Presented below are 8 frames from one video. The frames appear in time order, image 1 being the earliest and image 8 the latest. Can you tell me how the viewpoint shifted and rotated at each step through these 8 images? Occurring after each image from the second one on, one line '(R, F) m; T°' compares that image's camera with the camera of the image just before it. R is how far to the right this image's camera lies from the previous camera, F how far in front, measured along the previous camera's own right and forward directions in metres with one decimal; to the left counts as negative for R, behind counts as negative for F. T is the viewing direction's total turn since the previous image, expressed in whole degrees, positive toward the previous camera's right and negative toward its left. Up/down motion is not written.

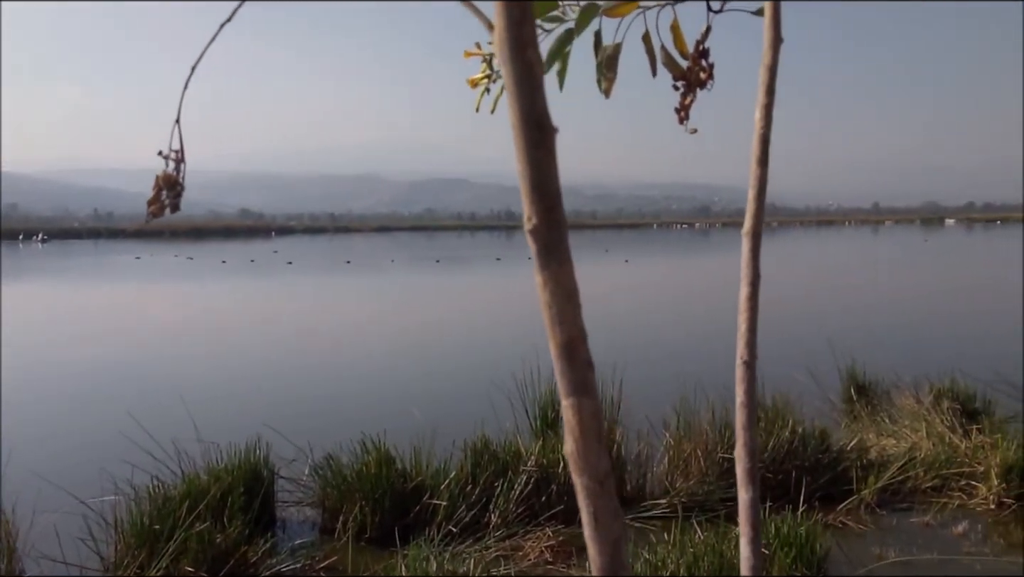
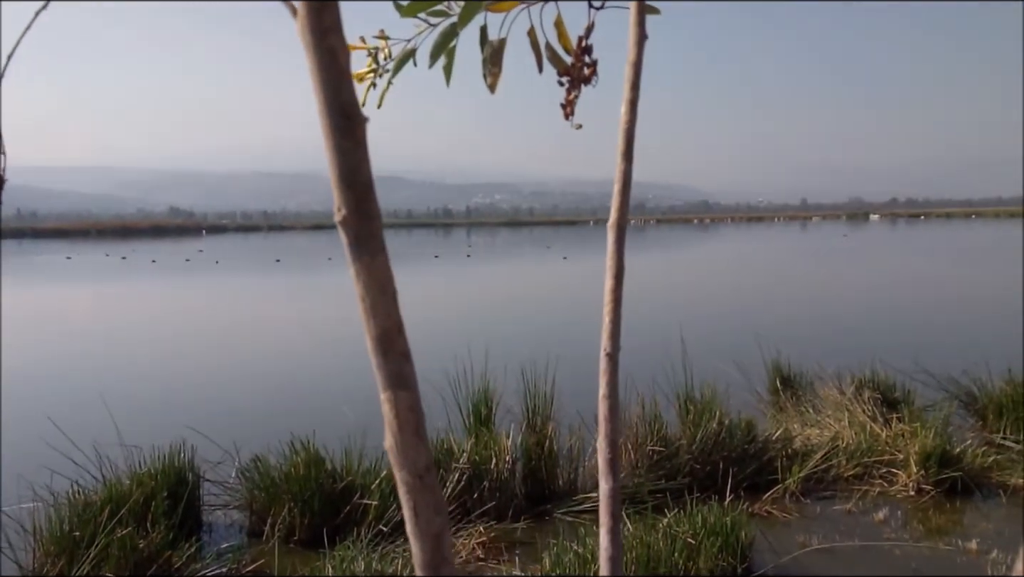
(+1.1, 0.0) m; +4°
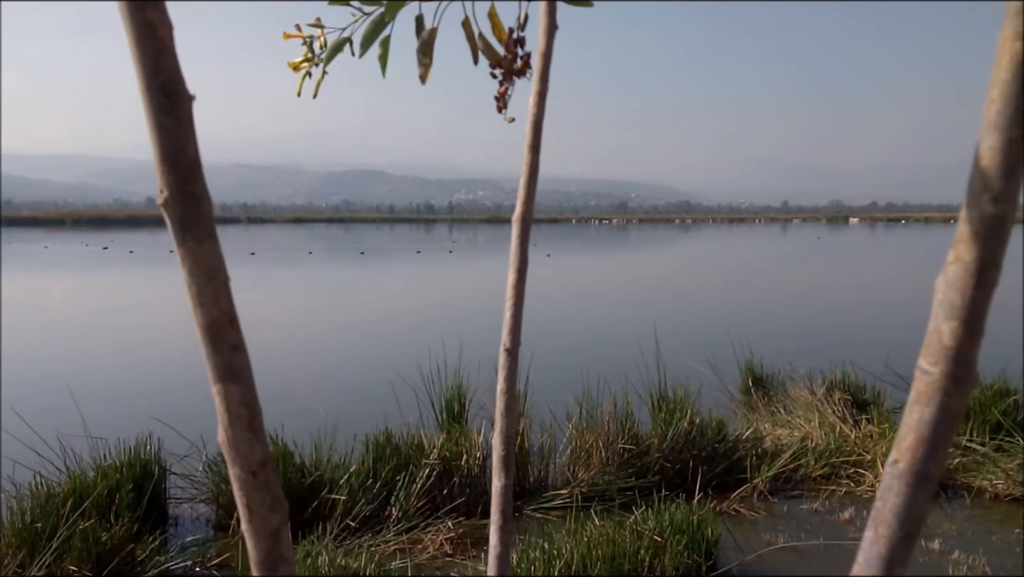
(+0.9, +0.1) m; +1°
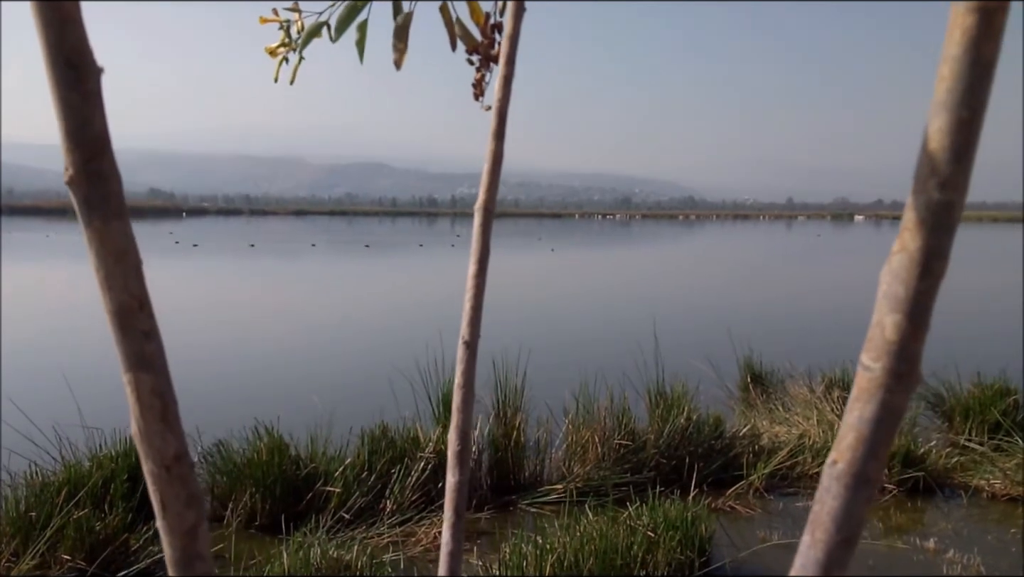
(+0.6, +0.1) m; -1°
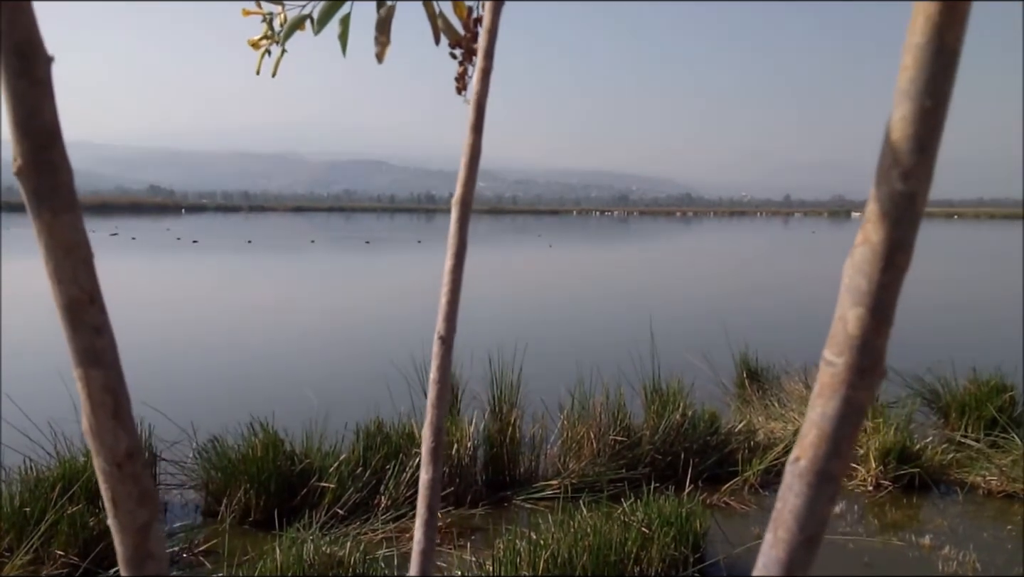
(0.0, 0.0) m; 0°
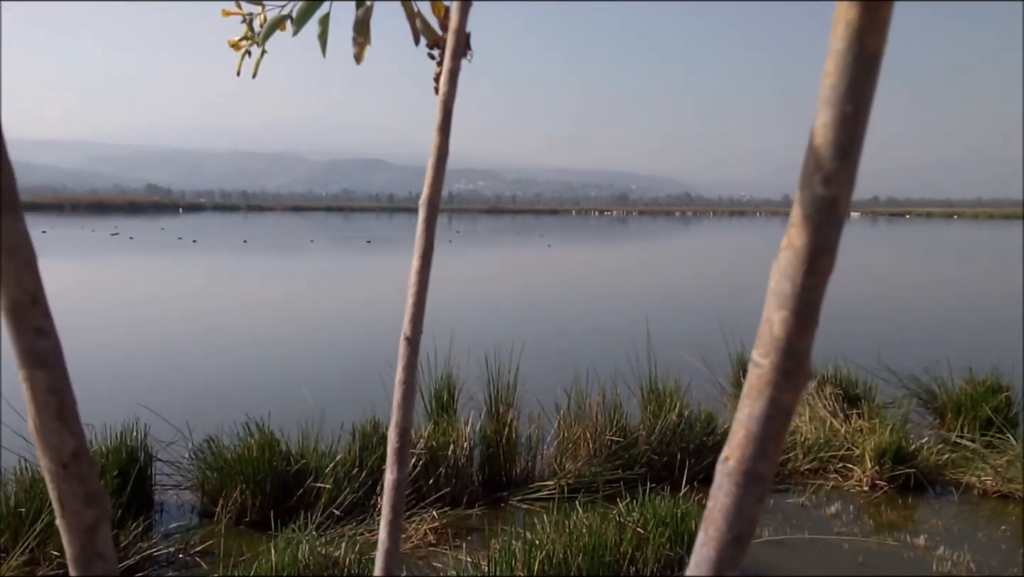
(0.0, 0.0) m; 0°
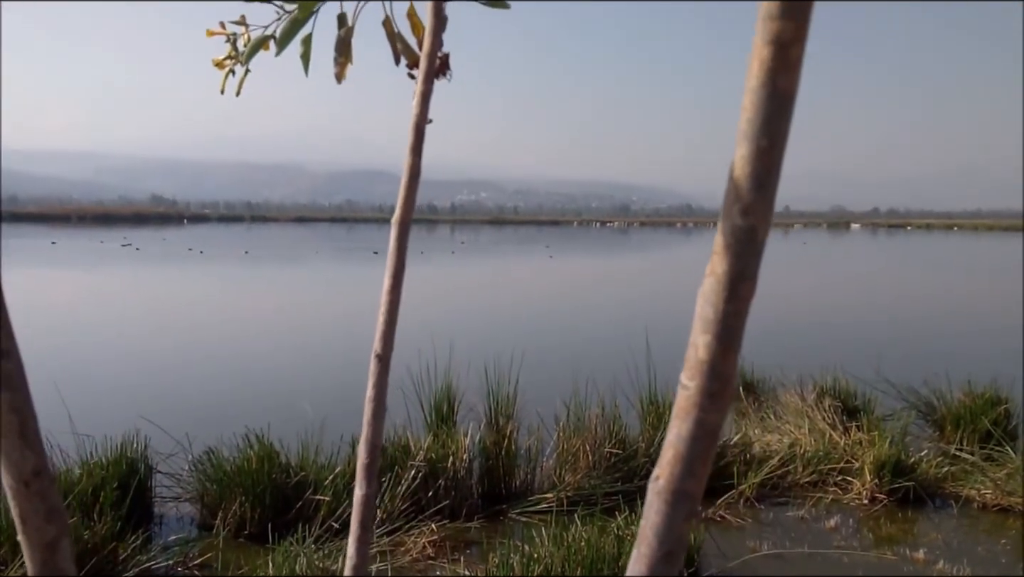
(0.0, 0.0) m; 0°
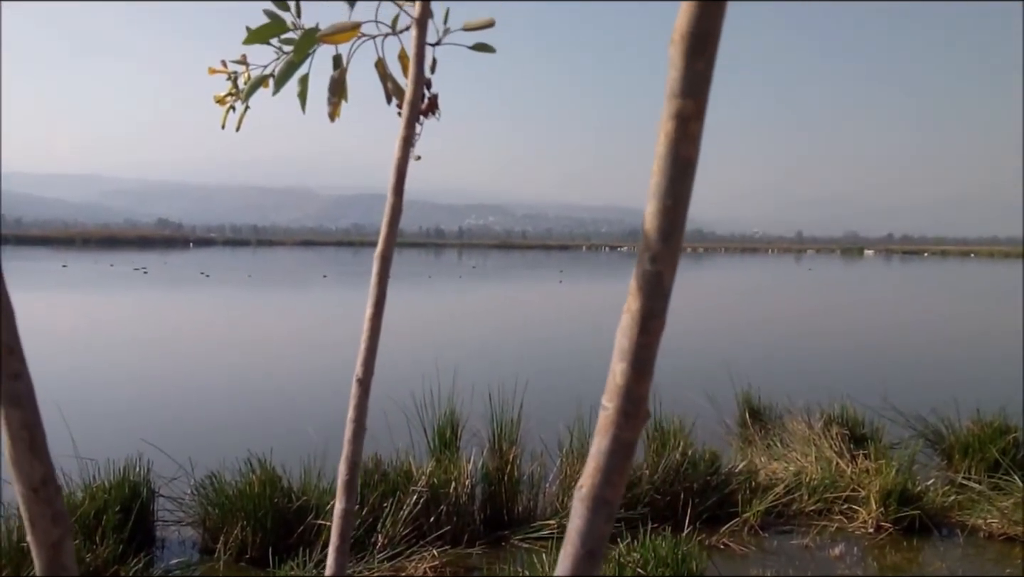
(0.0, 0.0) m; -1°
